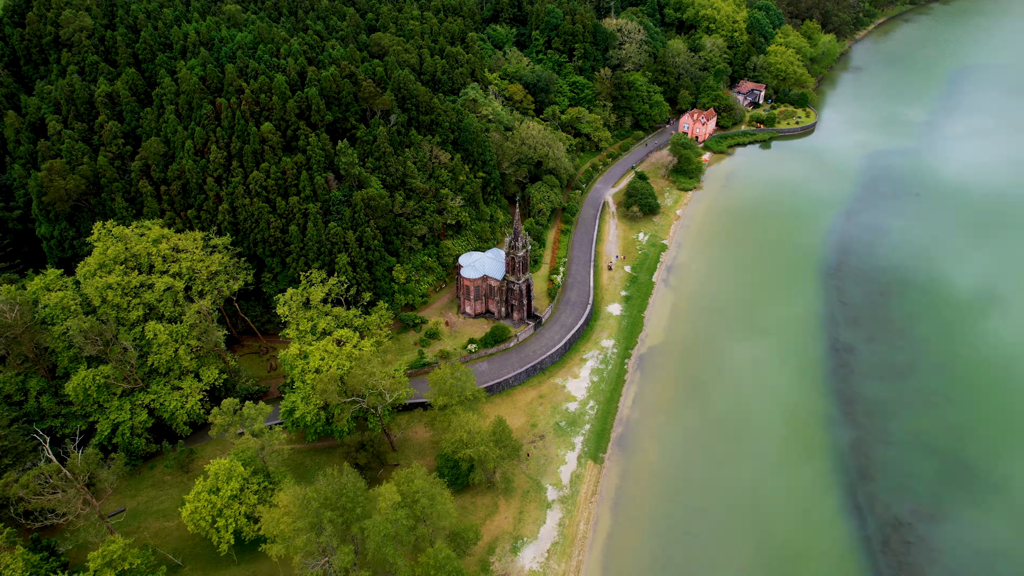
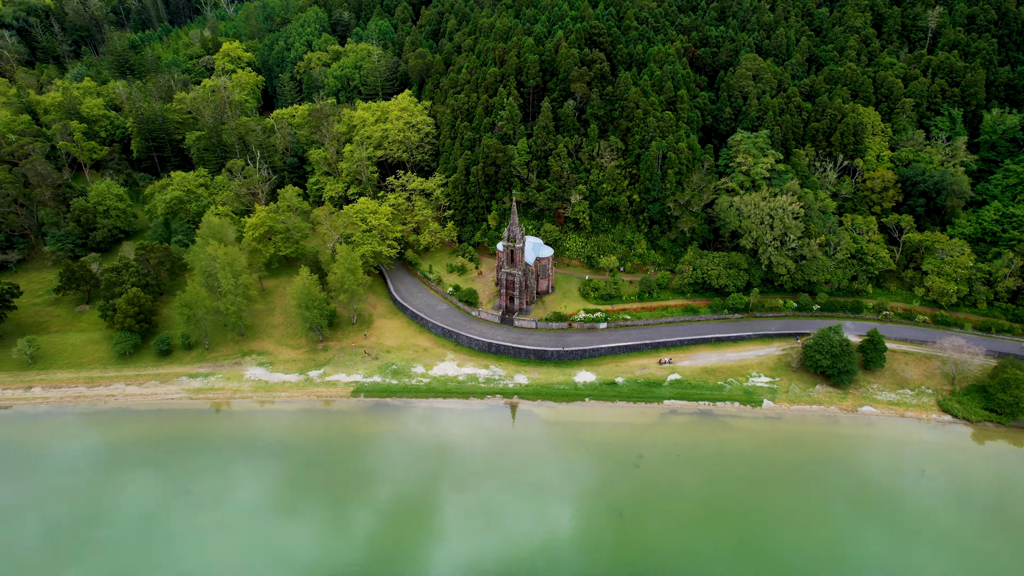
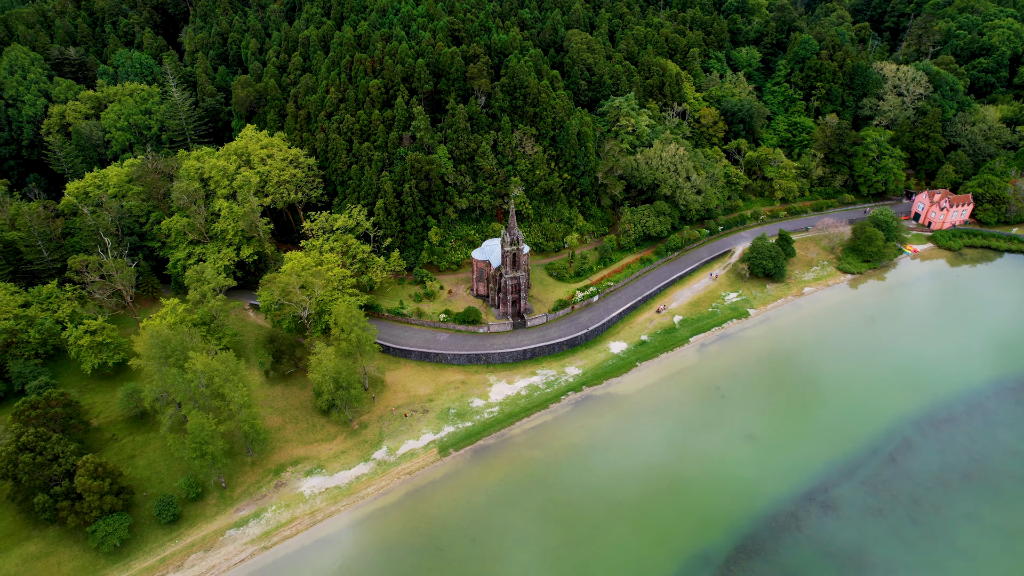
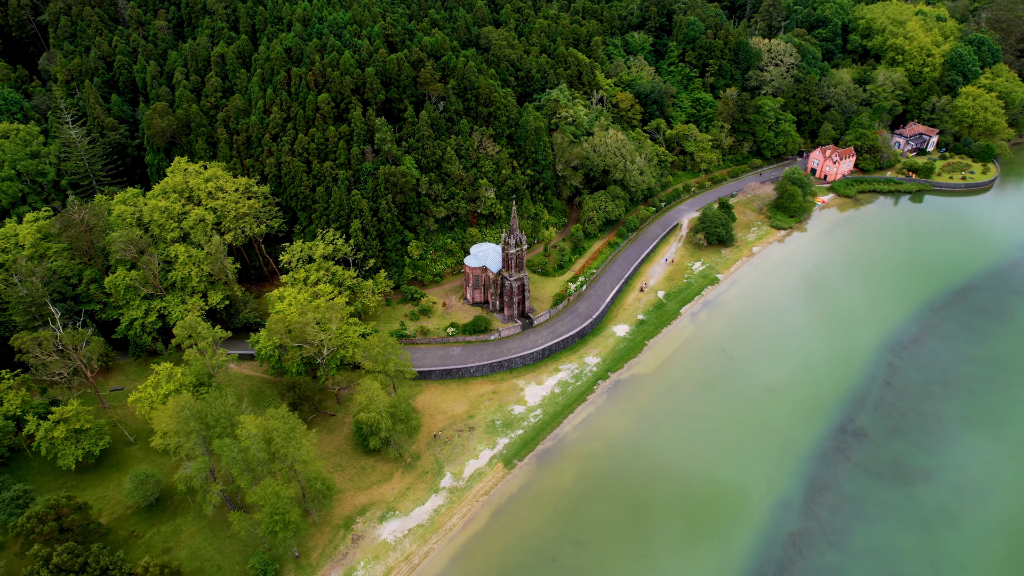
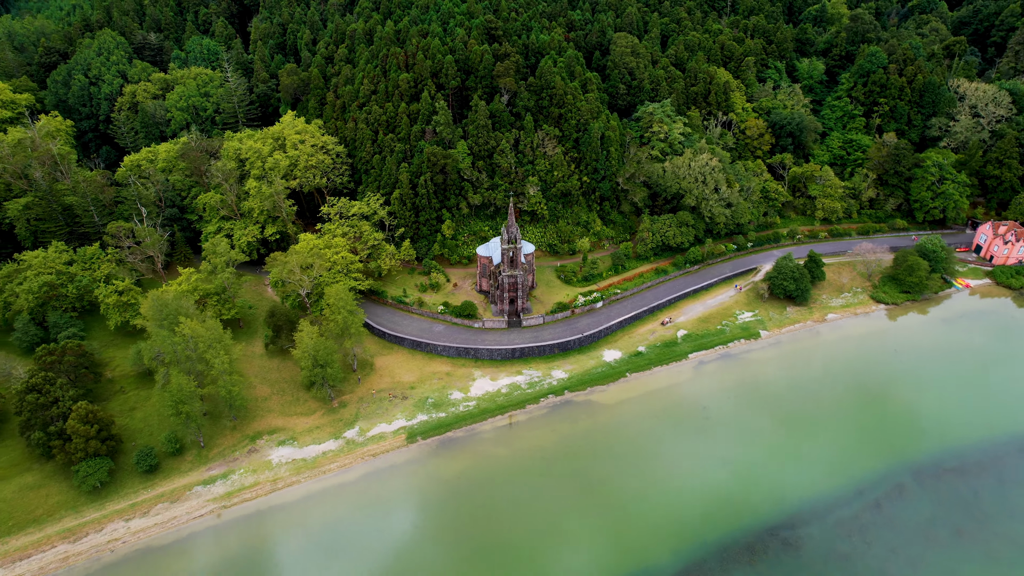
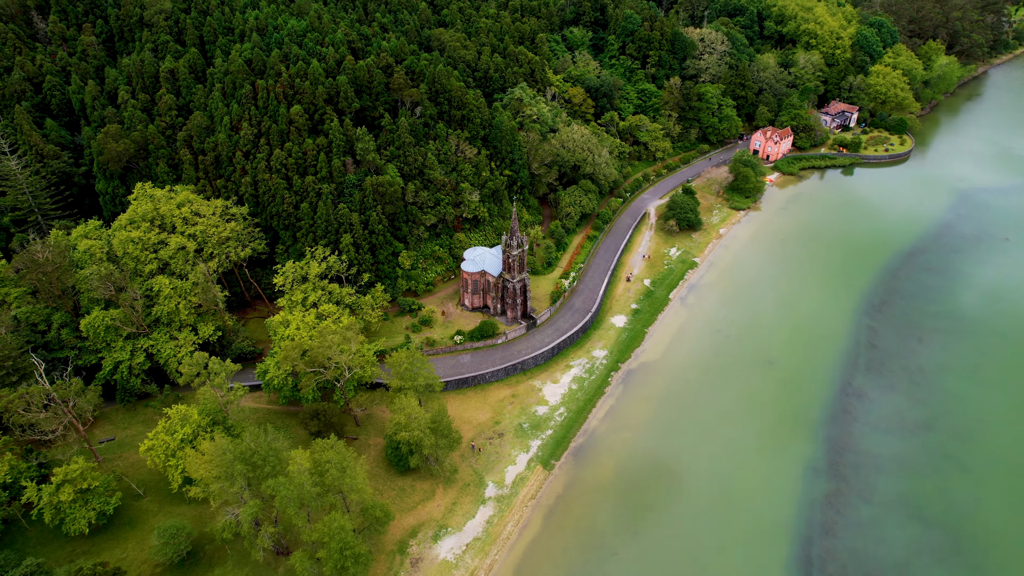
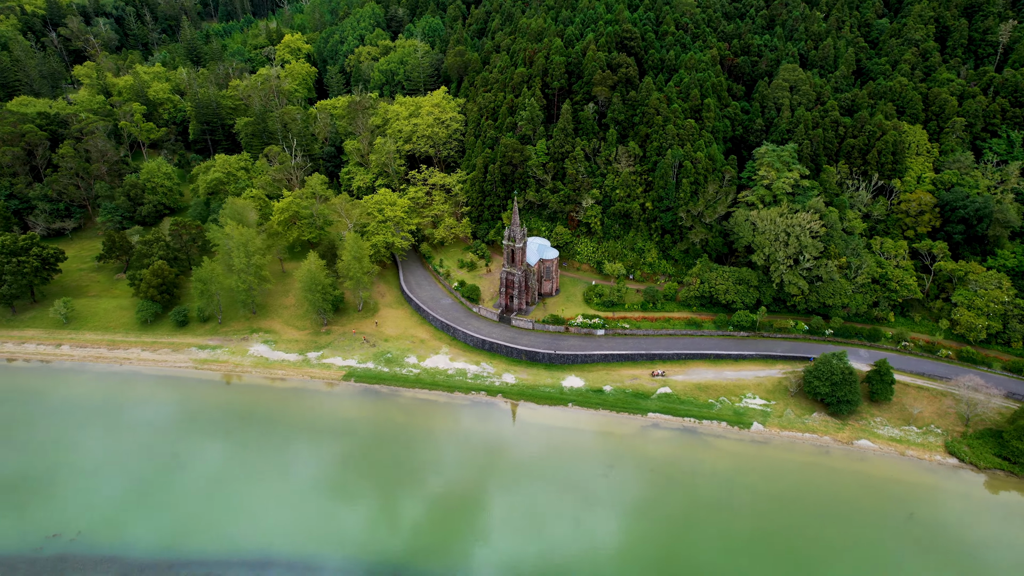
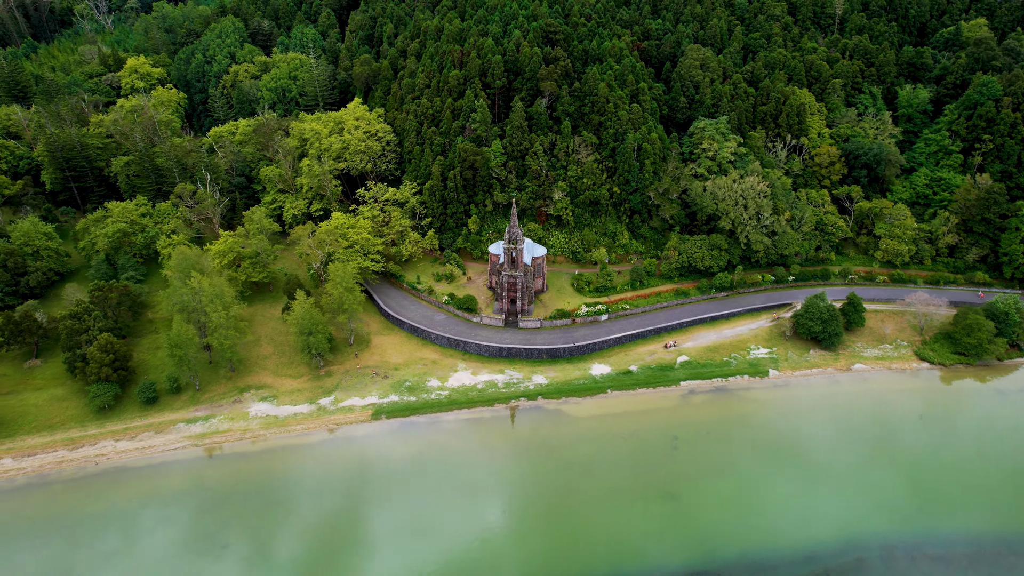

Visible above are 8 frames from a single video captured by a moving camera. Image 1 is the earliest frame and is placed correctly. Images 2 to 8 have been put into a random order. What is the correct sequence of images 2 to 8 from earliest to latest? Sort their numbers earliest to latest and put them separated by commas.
6, 4, 3, 5, 8, 2, 7
